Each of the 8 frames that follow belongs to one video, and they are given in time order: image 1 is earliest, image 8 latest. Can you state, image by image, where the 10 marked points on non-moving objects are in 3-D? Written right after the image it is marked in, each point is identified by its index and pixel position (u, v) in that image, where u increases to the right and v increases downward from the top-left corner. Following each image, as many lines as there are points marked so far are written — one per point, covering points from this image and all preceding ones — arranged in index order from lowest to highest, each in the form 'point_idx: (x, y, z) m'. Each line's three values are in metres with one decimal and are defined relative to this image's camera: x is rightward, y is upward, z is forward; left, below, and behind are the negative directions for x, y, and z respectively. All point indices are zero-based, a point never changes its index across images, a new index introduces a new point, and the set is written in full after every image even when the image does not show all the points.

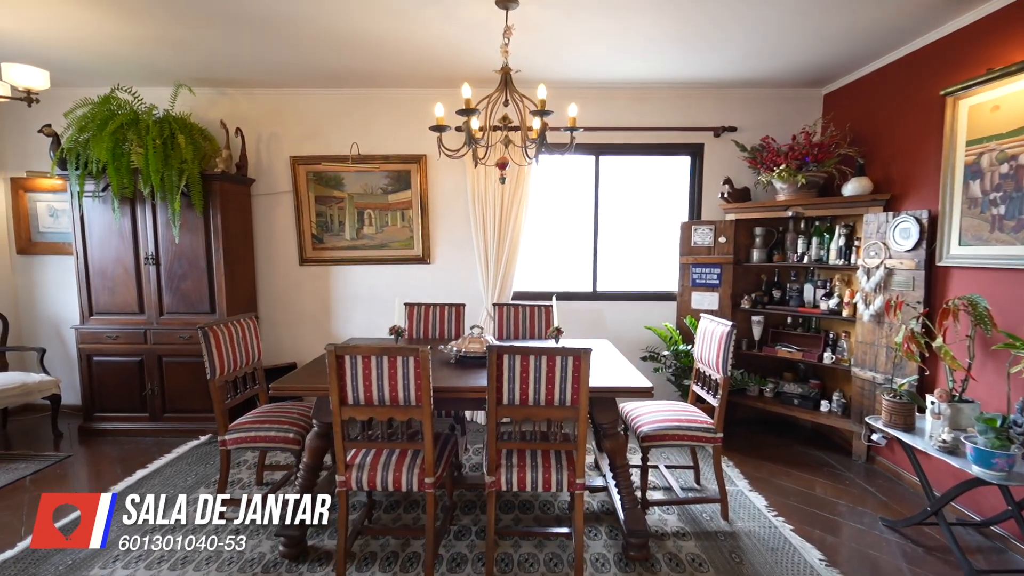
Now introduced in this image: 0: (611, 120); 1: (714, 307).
0: (+0.7, +1.2, +3.5) m
1: (+1.5, -0.1, +3.4) m
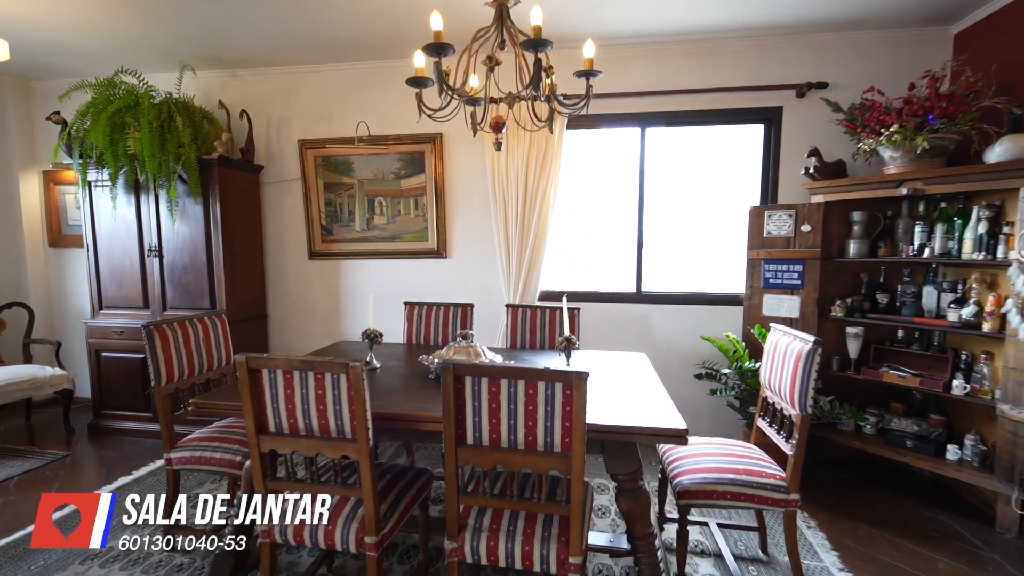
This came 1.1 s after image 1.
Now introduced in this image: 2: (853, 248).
0: (+0.9, +1.2, +2.8) m
1: (+1.6, -0.1, +2.7) m
2: (+1.8, +0.2, +2.6) m
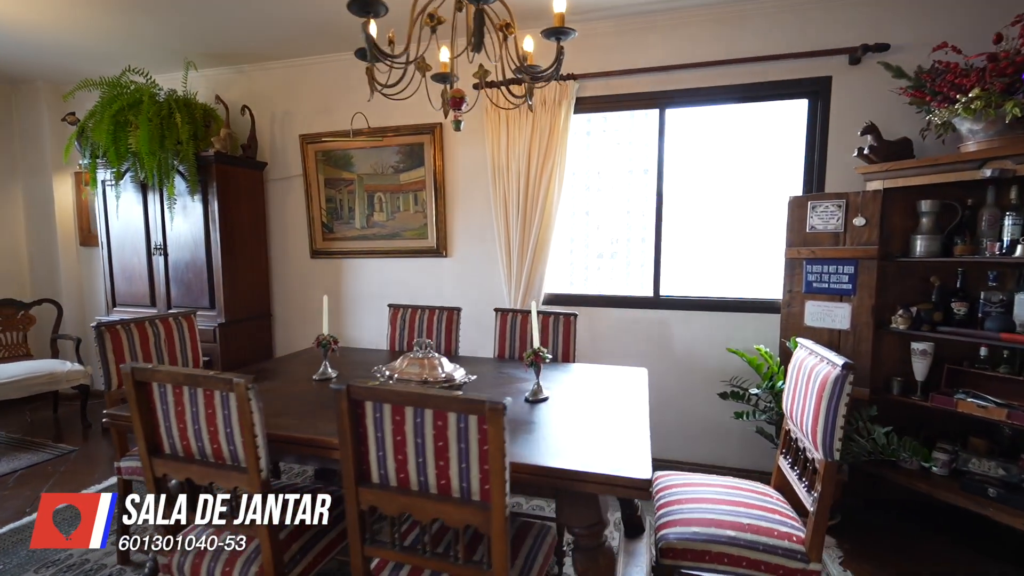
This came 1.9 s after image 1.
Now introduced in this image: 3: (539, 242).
0: (+0.9, +1.2, +2.5) m
1: (+1.6, -0.2, +2.2) m
2: (+1.8, +0.2, +2.1) m
3: (+0.1, +0.3, +2.6) m
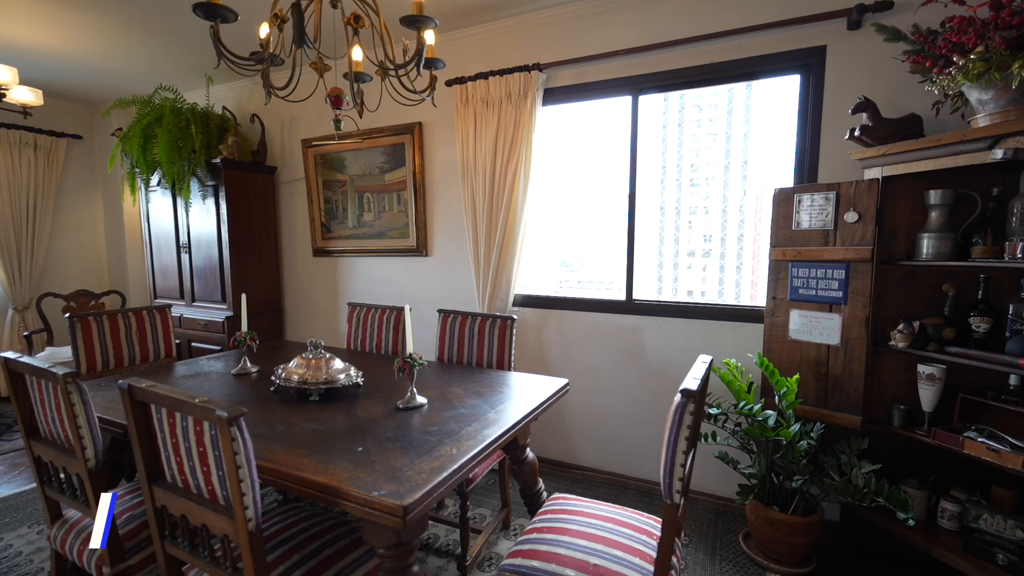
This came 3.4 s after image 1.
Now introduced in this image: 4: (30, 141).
0: (+0.7, +1.2, +2.2) m
1: (+1.3, -0.2, +1.9) m
2: (+1.5, +0.2, +1.7) m
3: (0.0, +0.3, +2.5) m
4: (-3.8, +1.2, +3.8) m
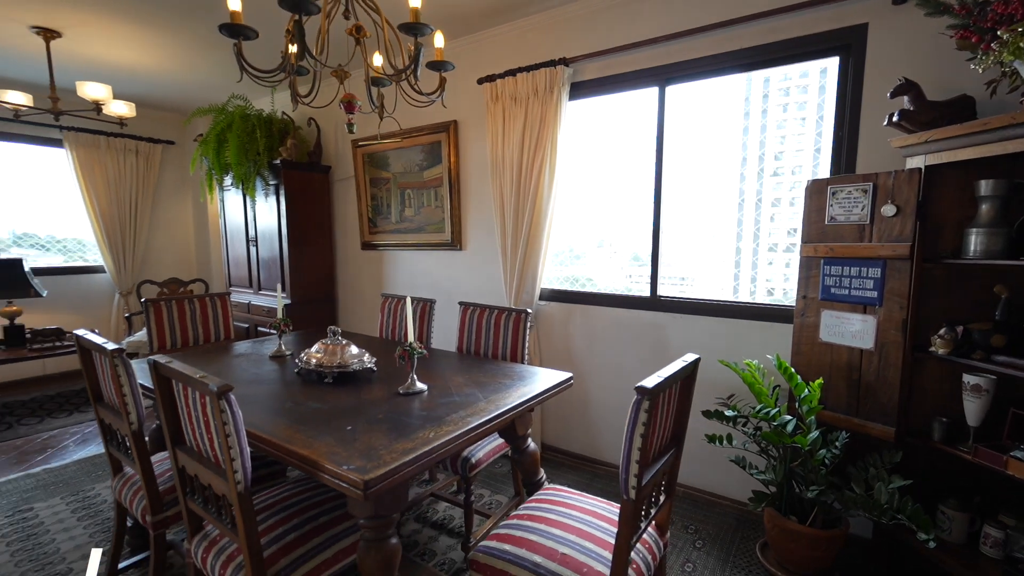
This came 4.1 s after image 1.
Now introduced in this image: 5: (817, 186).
0: (+0.8, +1.2, +2.2) m
1: (+1.3, -0.2, +1.8) m
2: (+1.5, +0.1, +1.5) m
3: (+0.1, +0.3, +2.6) m
4: (-3.4, +1.3, +4.3) m
5: (+1.2, +0.4, +1.8) m
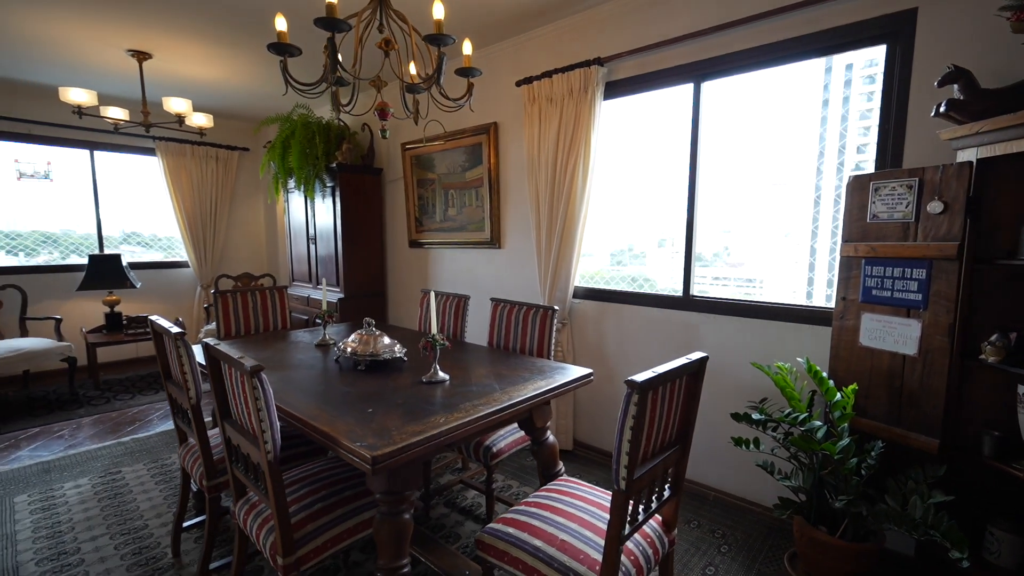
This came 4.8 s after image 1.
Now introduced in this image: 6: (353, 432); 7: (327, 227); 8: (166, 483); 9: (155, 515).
0: (+0.9, +1.2, +2.1) m
1: (+1.4, -0.2, +1.7) m
2: (+1.5, +0.1, +1.4) m
3: (+0.3, +0.3, +2.6) m
4: (-3.0, +1.3, +4.8) m
5: (+1.3, +0.4, +1.8) m
6: (-0.4, -0.4, +1.2) m
7: (-1.5, +0.5, +3.8) m
8: (-1.8, -1.0, +2.4) m
9: (-1.6, -1.0, +2.2) m
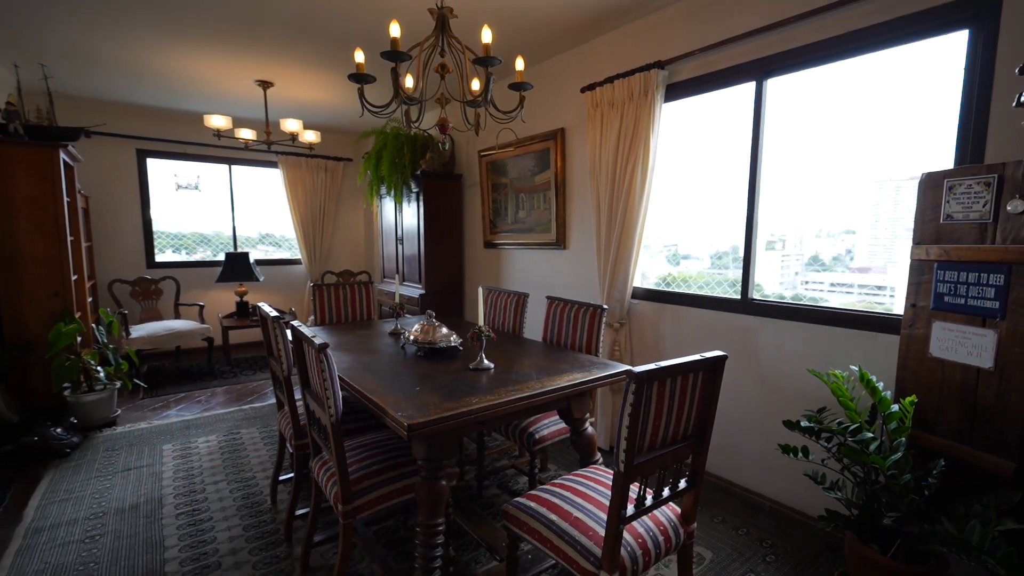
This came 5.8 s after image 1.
0: (+1.2, +1.2, +2.0) m
1: (+1.5, -0.2, +1.5) m
2: (+1.6, +0.1, +1.2) m
3: (+0.6, +0.3, +2.6) m
4: (-2.2, +1.4, +5.4) m
5: (+1.4, +0.4, +1.6) m
6: (-0.3, -0.4, +1.4) m
7: (-0.9, +0.5, +4.2) m
8: (-1.5, -1.0, +2.9) m
9: (-1.4, -1.0, +2.6) m
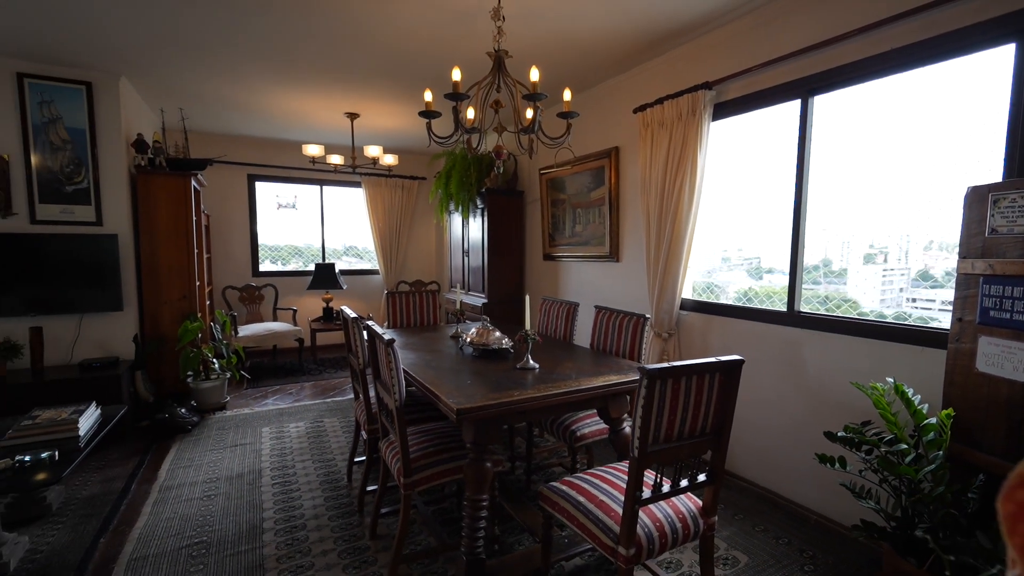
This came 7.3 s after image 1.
0: (+1.4, +1.1, +2.1) m
1: (+1.6, -0.3, +1.5) m
2: (+1.7, +0.1, +1.2) m
3: (+0.9, +0.2, +2.7) m
4: (-1.4, +1.3, +5.9) m
5: (+1.6, +0.3, +1.6) m
6: (-0.2, -0.4, +1.7) m
7: (-0.3, +0.4, +4.5) m
8: (-1.1, -1.0, +3.3) m
9: (-1.1, -1.0, +3.0) m
